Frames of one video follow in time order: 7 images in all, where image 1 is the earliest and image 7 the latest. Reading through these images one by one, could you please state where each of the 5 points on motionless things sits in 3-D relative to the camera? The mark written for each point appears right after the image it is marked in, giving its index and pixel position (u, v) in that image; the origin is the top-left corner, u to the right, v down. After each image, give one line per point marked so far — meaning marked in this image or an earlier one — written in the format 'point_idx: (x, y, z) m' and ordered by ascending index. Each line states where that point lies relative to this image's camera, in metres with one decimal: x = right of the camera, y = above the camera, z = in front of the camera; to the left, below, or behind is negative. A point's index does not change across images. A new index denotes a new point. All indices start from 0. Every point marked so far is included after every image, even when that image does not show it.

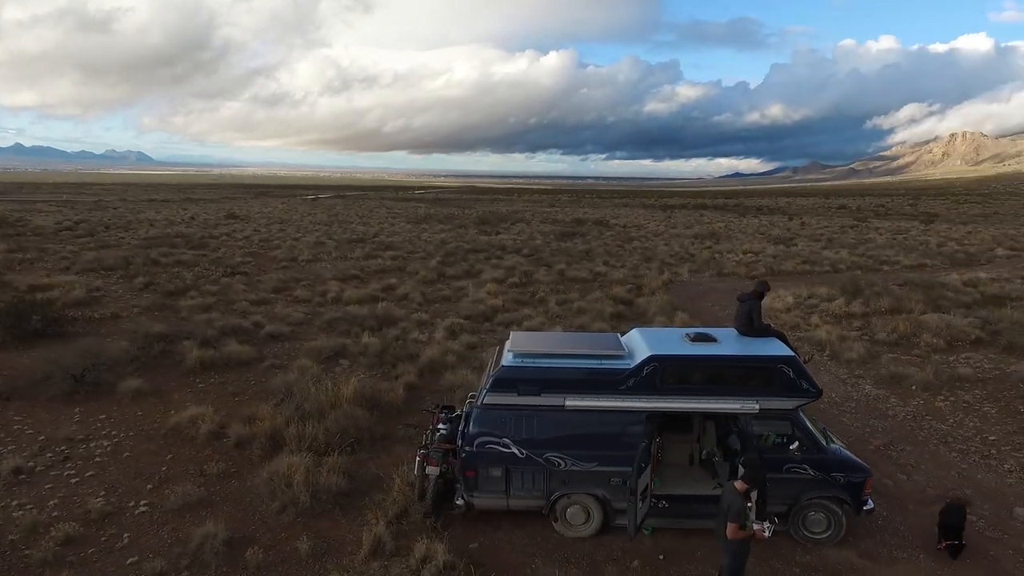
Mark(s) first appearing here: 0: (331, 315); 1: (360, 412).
0: (-4.9, -0.7, +16.6) m
1: (-2.3, -1.8, +9.2) m
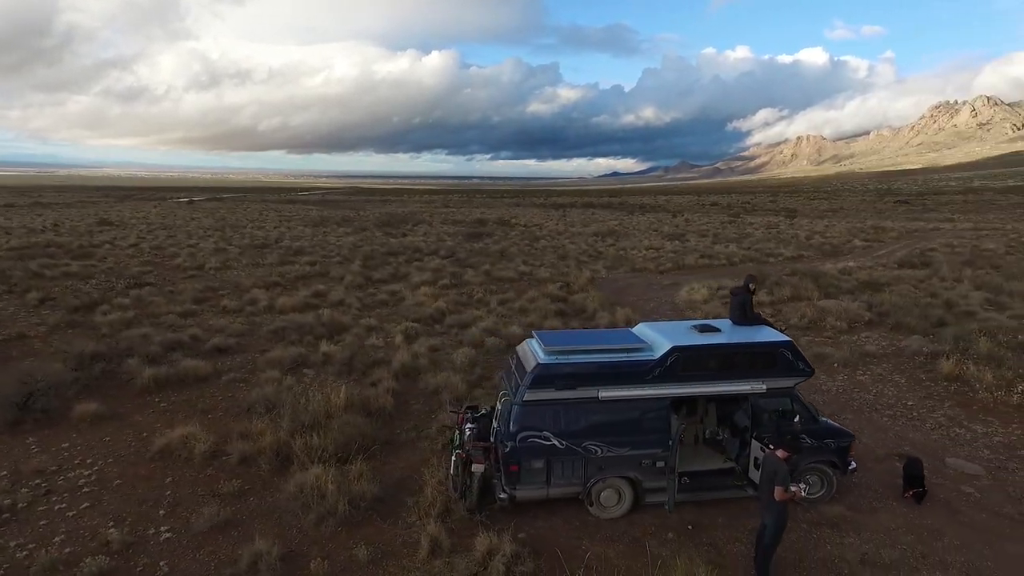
0: (-6.2, -1.0, +16.0) m
1: (-2.3, -2.0, +9.1) m
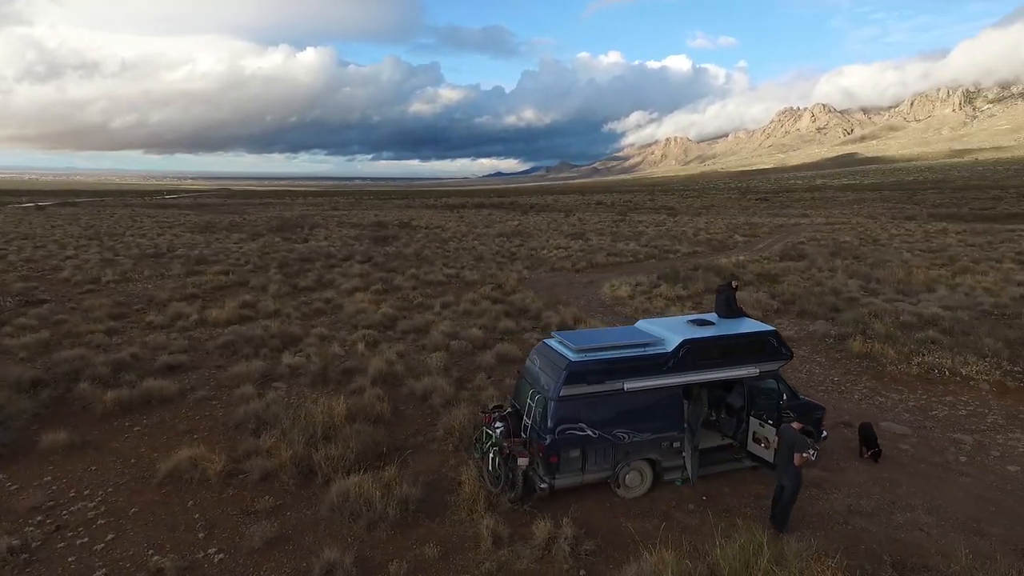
0: (-7.3, -1.3, +15.3) m
1: (-2.2, -2.1, +9.3) m
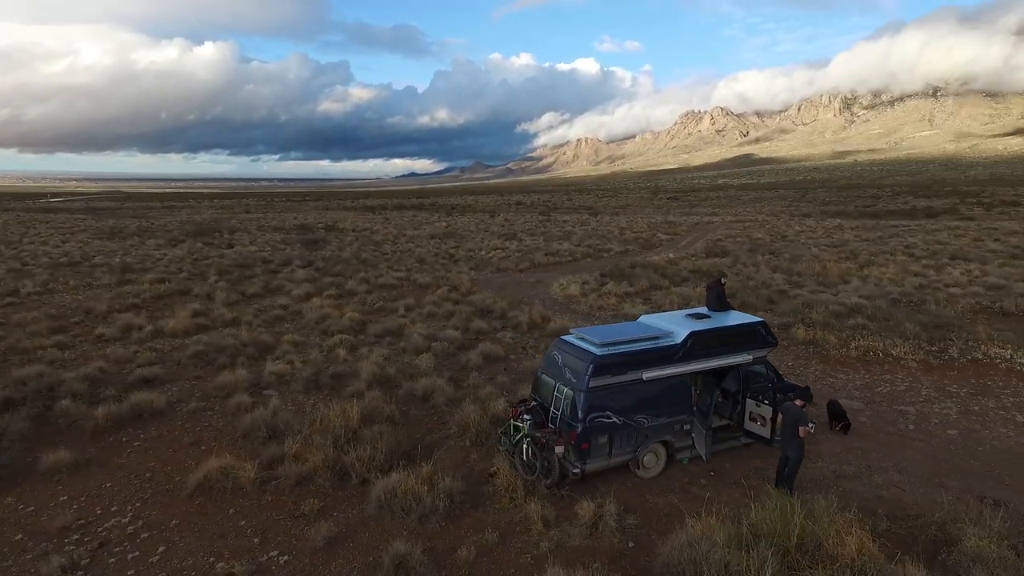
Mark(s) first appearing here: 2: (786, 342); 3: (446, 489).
0: (-7.8, -1.5, +14.8) m
1: (-2.0, -2.2, +9.5) m
2: (+7.1, -1.4, +16.0) m
3: (-0.8, -2.5, +7.7) m
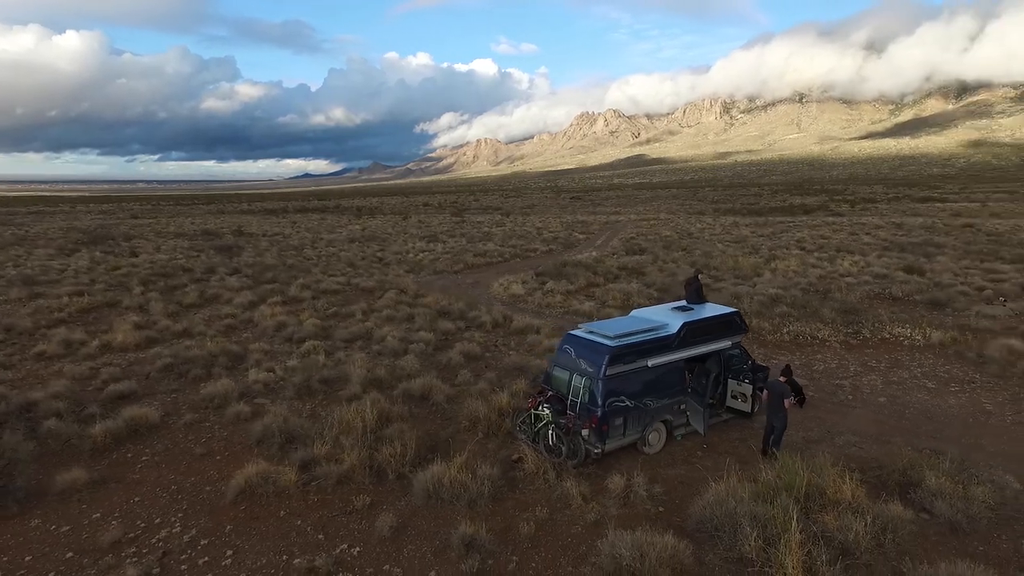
0: (-8.4, -1.8, +14.3) m
1: (-1.8, -2.3, +10.0) m
2: (+6.1, -1.2, +17.8) m
3: (-0.4, -2.6, +8.4) m
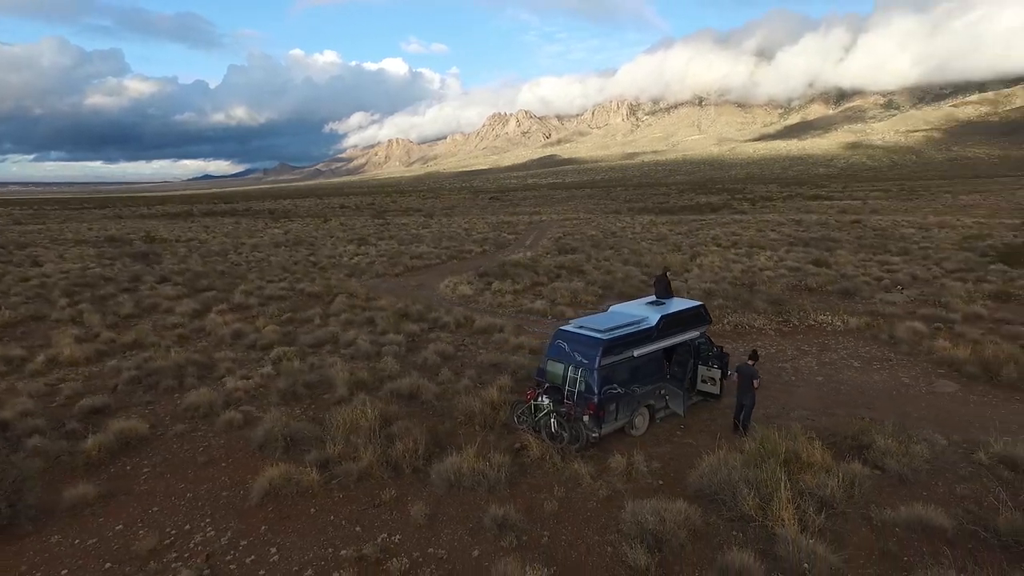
0: (-9.0, -2.0, +13.9) m
1: (-1.8, -2.3, +10.4) m
2: (+5.0, -1.1, +19.2) m
3: (-0.2, -2.6, +9.0) m
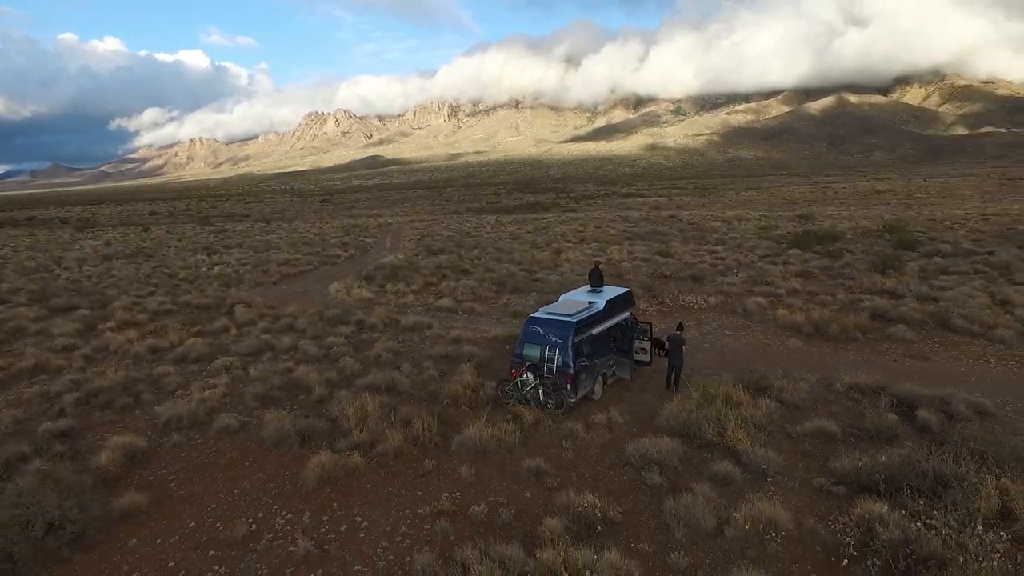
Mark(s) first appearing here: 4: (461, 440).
0: (-9.8, -2.4, +13.1) m
1: (-2.0, -2.3, +11.7) m
2: (+2.1, -0.8, +22.0) m
3: (-0.1, -2.5, +10.8) m
4: (-0.9, -2.6, +10.5) m
